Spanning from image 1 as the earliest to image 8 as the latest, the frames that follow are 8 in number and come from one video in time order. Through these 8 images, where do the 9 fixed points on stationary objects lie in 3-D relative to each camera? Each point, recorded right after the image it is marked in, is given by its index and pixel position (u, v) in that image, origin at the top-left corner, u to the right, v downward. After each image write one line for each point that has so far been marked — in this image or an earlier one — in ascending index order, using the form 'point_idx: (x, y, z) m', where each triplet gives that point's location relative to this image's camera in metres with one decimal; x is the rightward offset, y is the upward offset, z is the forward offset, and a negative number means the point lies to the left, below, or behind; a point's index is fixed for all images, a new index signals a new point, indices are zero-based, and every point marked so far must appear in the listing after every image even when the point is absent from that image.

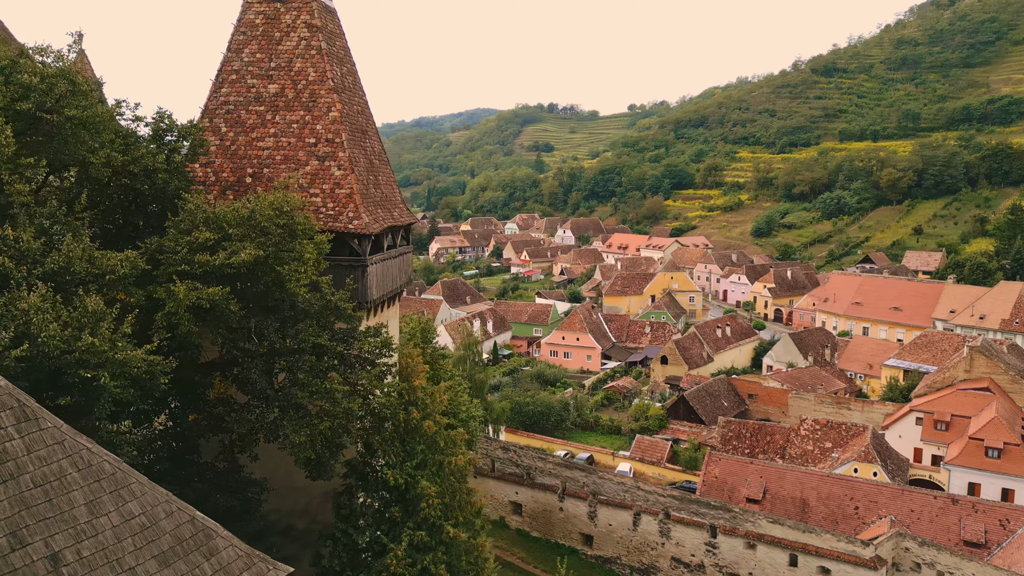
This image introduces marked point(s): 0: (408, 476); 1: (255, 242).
0: (-1.4, -2.6, +10.5) m
1: (-3.2, +0.5, +9.1) m
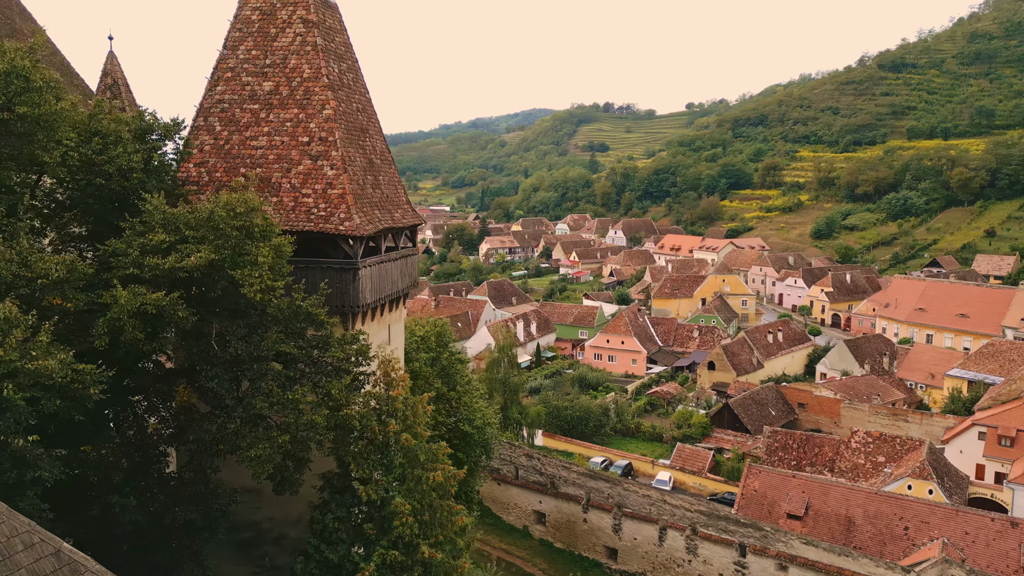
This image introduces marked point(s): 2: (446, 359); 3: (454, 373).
0: (-1.7, -2.7, +10.0) m
1: (-3.6, +0.5, +8.7) m
2: (-1.8, -1.9, +19.8) m
3: (-1.6, -2.3, +19.9) m
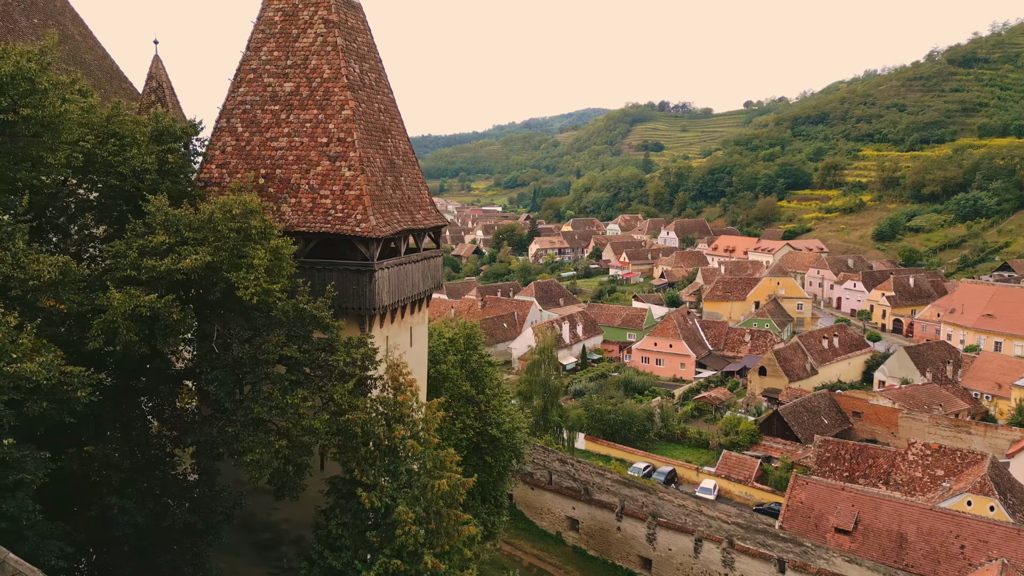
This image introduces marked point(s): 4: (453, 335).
0: (-1.6, -2.7, +9.8) m
1: (-3.5, +0.4, +8.6) m
2: (-1.0, -2.0, +19.6) m
3: (-0.7, -2.3, +19.7) m
4: (-1.6, -1.2, +19.1) m
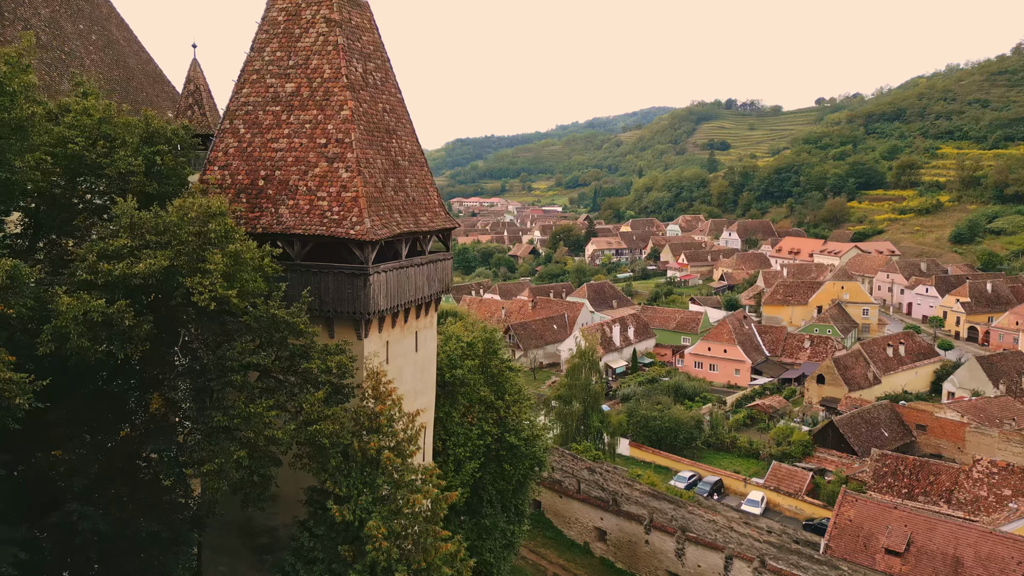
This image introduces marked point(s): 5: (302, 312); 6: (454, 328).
0: (-1.9, -2.8, +9.4) m
1: (-3.9, +0.4, +8.5) m
2: (-0.5, -2.0, +19.2) m
3: (-0.2, -2.4, +19.2) m
4: (-1.0, -1.3, +18.8) m
5: (-2.7, -0.3, +9.7) m
6: (-1.5, -1.1, +19.6) m
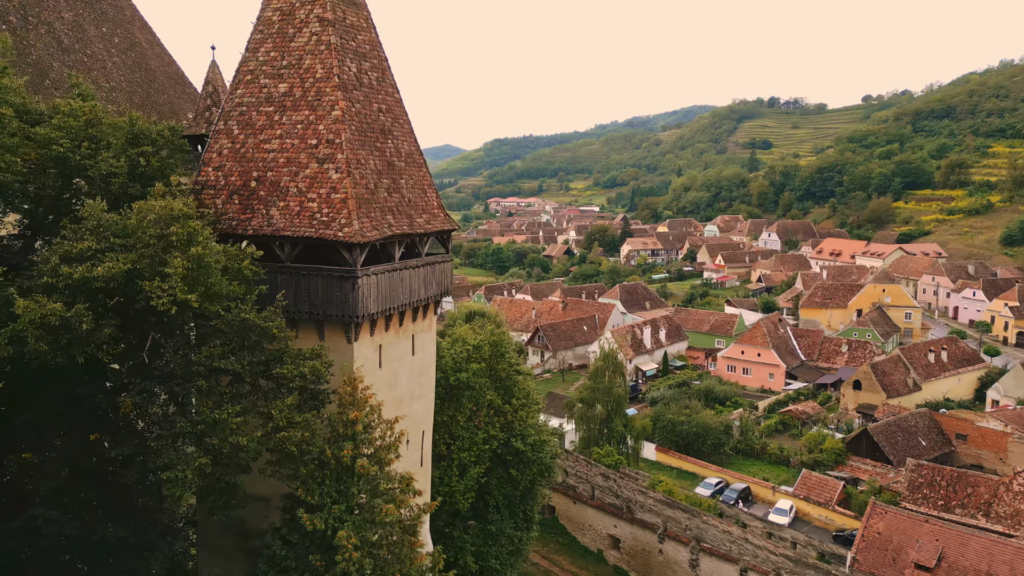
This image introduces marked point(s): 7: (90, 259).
0: (-2.2, -2.9, +9.2) m
1: (-4.2, +0.4, +8.4) m
2: (-0.3, -2.1, +18.9) m
3: (0.0, -2.5, +18.9) m
4: (-0.8, -1.3, +18.5) m
5: (-3.0, -0.3, +9.5) m
6: (-1.3, -1.1, +19.3) m
7: (-4.8, +0.3, +8.6) m
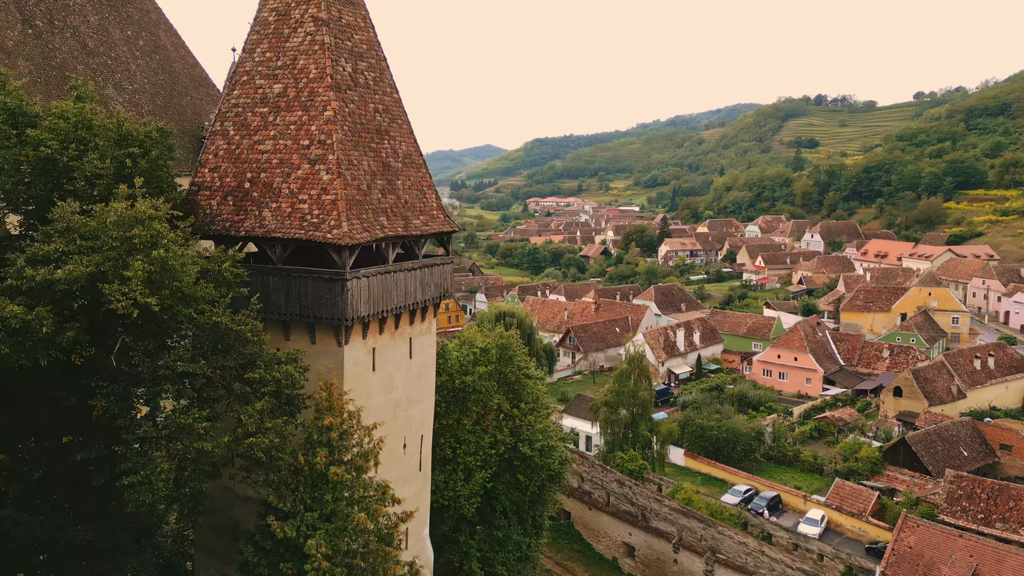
0: (-2.5, -2.9, +9.1) m
1: (-4.5, +0.3, +8.3) m
2: (0.0, -2.2, +18.6) m
3: (+0.2, -2.5, +18.6) m
4: (-0.6, -1.4, +18.2) m
5: (-3.2, -0.4, +9.4) m
6: (-1.0, -1.1, +19.1) m
7: (-5.2, +0.3, +8.6) m
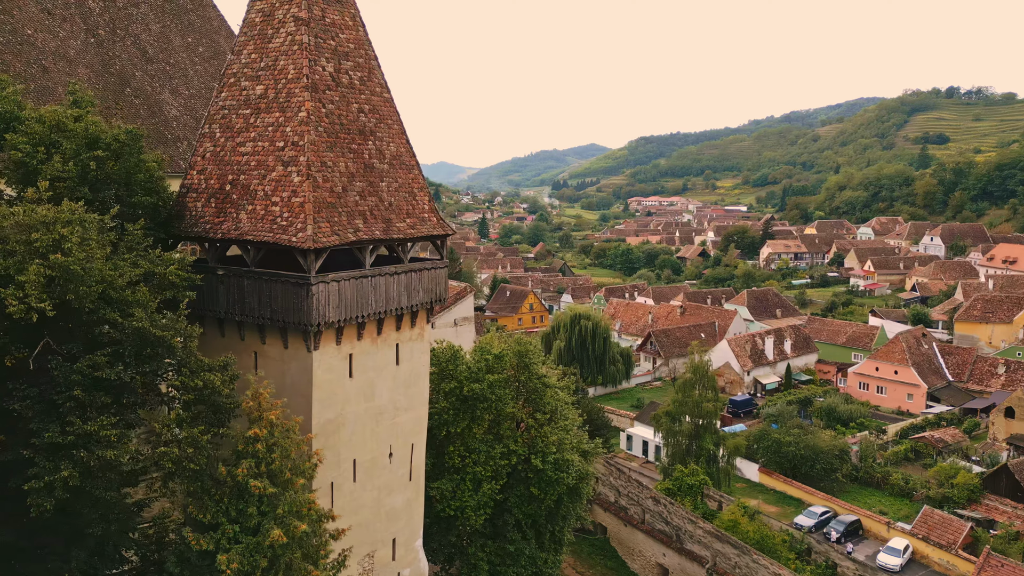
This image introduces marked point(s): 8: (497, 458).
0: (-3.4, -3.0, +8.8) m
1: (-5.5, +0.3, +8.4) m
2: (+0.4, -2.3, +17.9) m
3: (+0.7, -2.7, +17.9) m
4: (-0.2, -1.5, +17.6) m
5: (-4.1, -0.4, +9.2) m
6: (-0.5, -1.2, +18.6) m
7: (-6.1, +0.3, +8.7) m
8: (-0.4, -3.8, +16.8) m
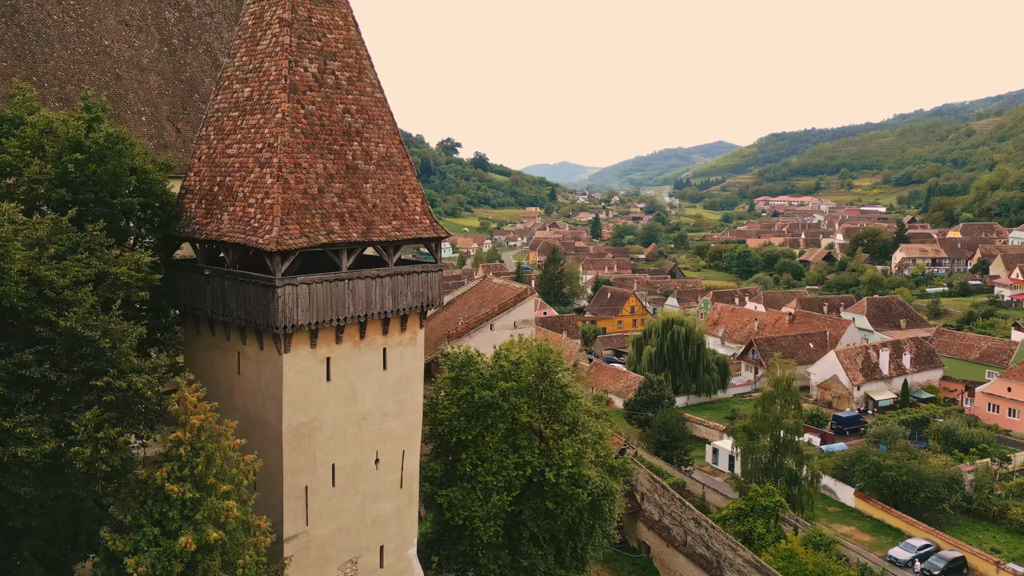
0: (-4.4, -3.0, +8.9) m
1: (-6.5, +0.3, +8.8) m
2: (+0.9, -2.4, +17.2) m
3: (+1.2, -2.8, +17.1) m
4: (+0.2, -1.6, +17.0) m
5: (-4.9, -0.5, +9.4) m
6: (+0.1, -1.3, +18.0) m
7: (-7.0, +0.3, +9.2) m
8: (-0.1, -3.9, +16.2) m
